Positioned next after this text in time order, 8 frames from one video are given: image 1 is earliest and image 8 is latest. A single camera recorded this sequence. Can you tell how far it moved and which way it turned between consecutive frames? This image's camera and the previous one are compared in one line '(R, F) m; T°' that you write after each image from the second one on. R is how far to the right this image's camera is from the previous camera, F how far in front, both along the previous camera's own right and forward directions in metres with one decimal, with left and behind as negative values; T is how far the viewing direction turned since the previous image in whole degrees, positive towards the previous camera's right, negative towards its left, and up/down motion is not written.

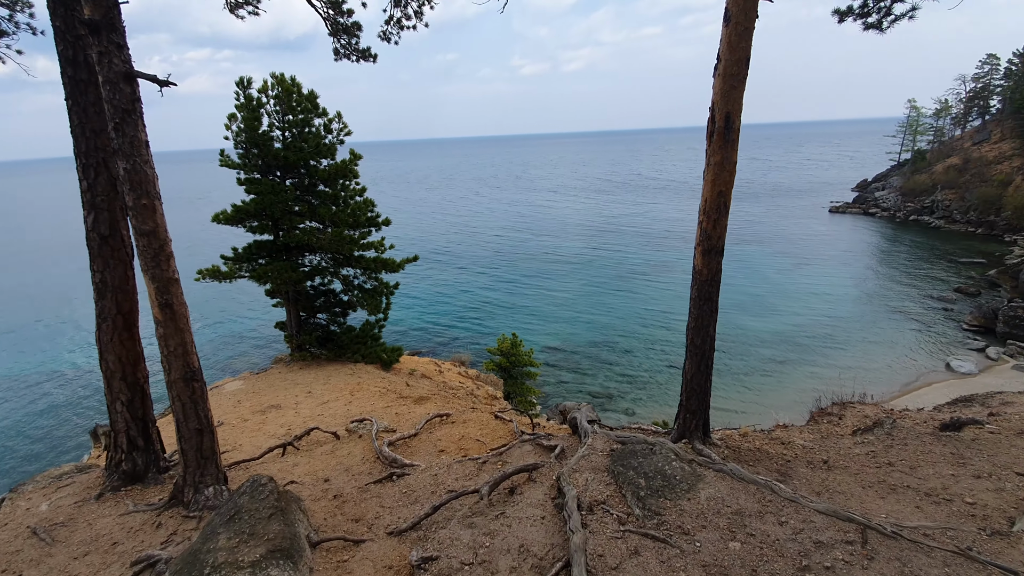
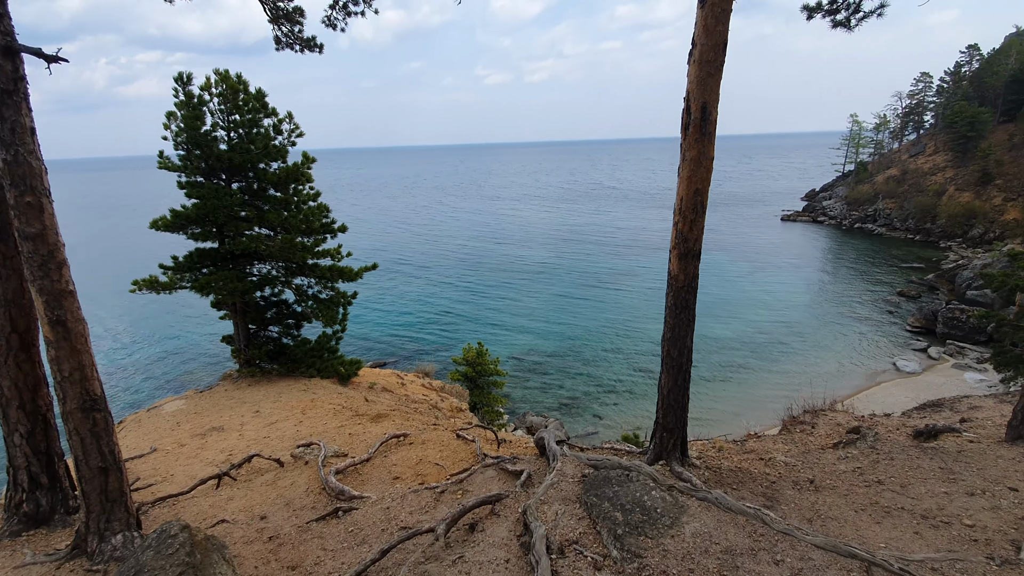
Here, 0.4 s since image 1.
(+0.1, +0.6) m; +4°
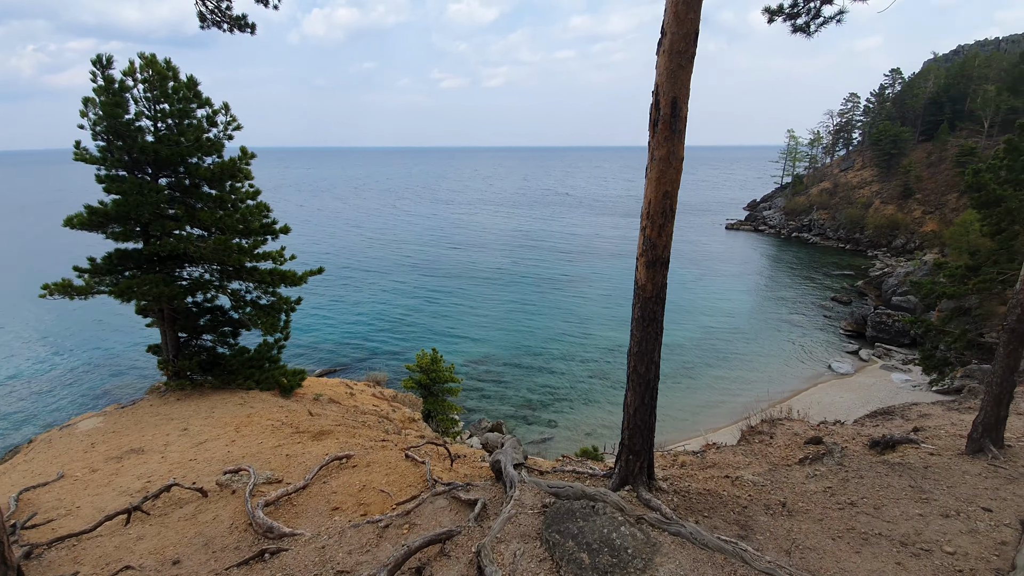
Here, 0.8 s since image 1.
(0.0, +0.5) m; +5°
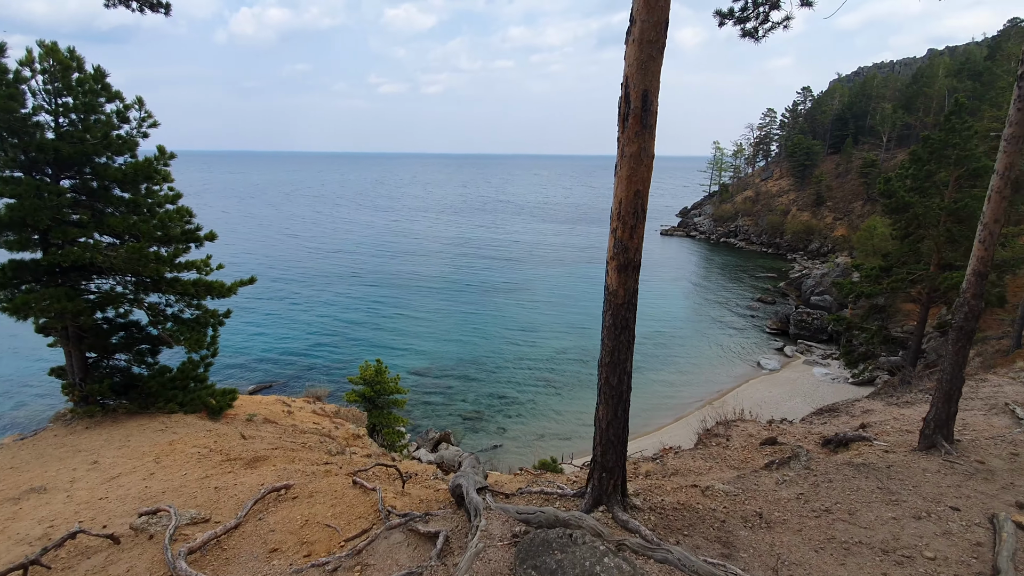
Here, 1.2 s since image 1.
(-0.2, +0.4) m; +7°
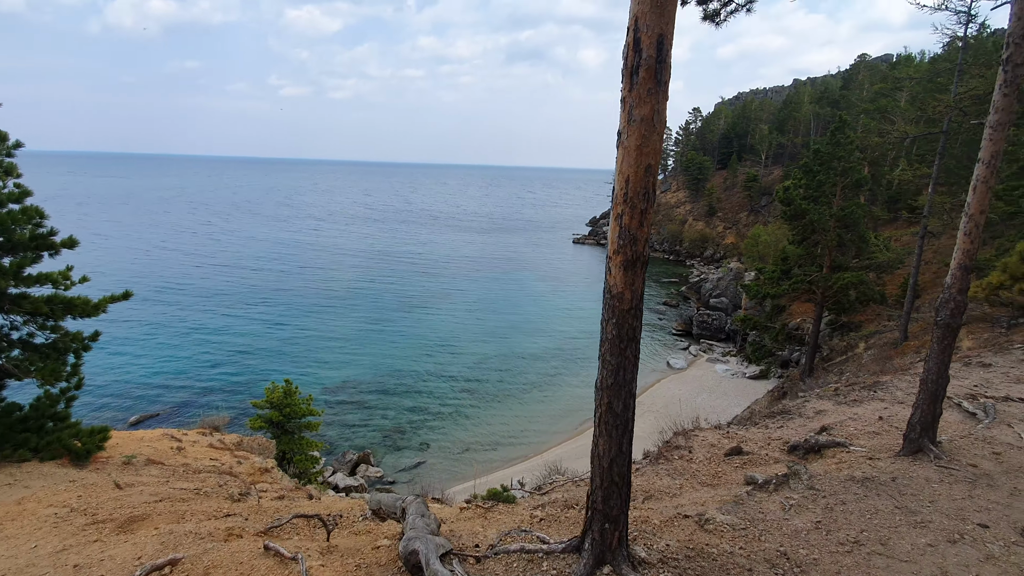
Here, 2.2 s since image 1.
(-0.4, +1.0) m; +10°
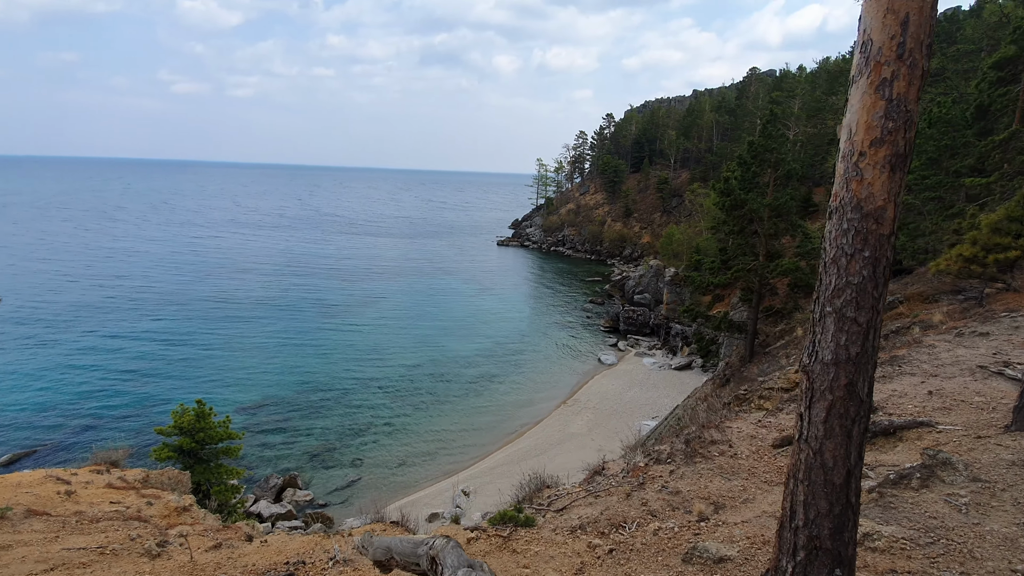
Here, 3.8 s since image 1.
(-1.1, +1.4) m; +9°
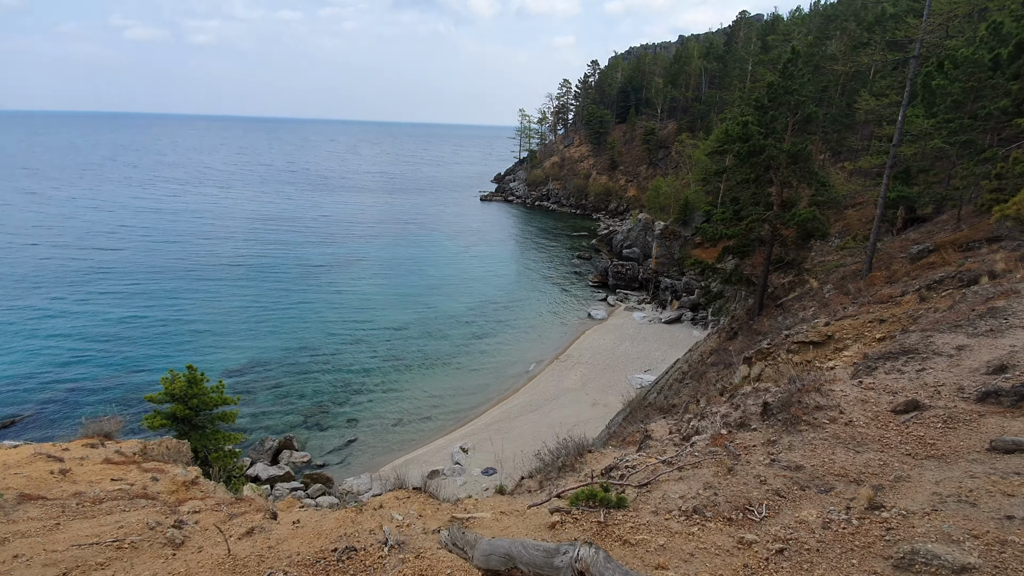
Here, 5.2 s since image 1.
(-1.2, +1.0) m; +2°
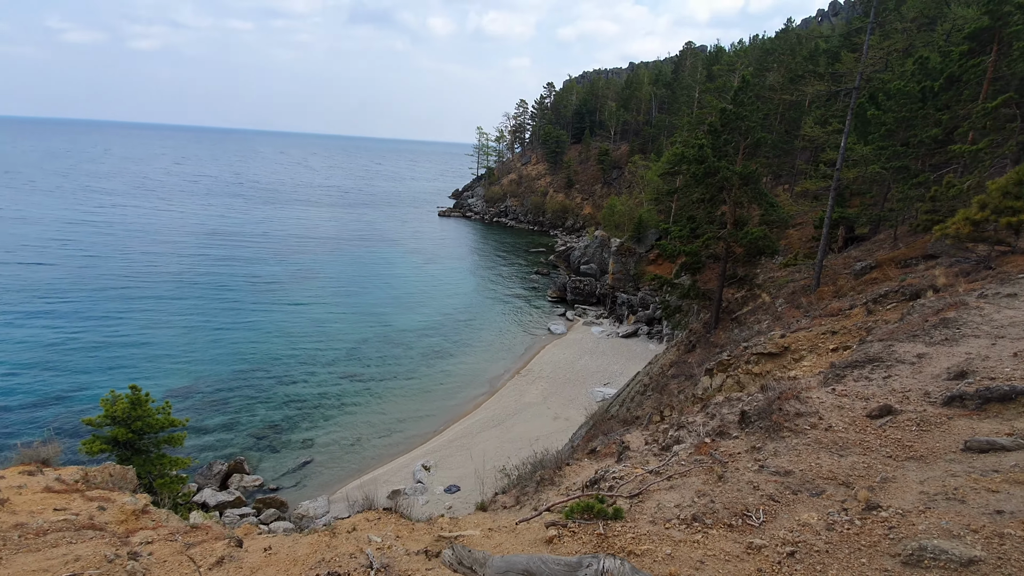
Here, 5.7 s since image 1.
(-0.5, 0.0) m; +5°
